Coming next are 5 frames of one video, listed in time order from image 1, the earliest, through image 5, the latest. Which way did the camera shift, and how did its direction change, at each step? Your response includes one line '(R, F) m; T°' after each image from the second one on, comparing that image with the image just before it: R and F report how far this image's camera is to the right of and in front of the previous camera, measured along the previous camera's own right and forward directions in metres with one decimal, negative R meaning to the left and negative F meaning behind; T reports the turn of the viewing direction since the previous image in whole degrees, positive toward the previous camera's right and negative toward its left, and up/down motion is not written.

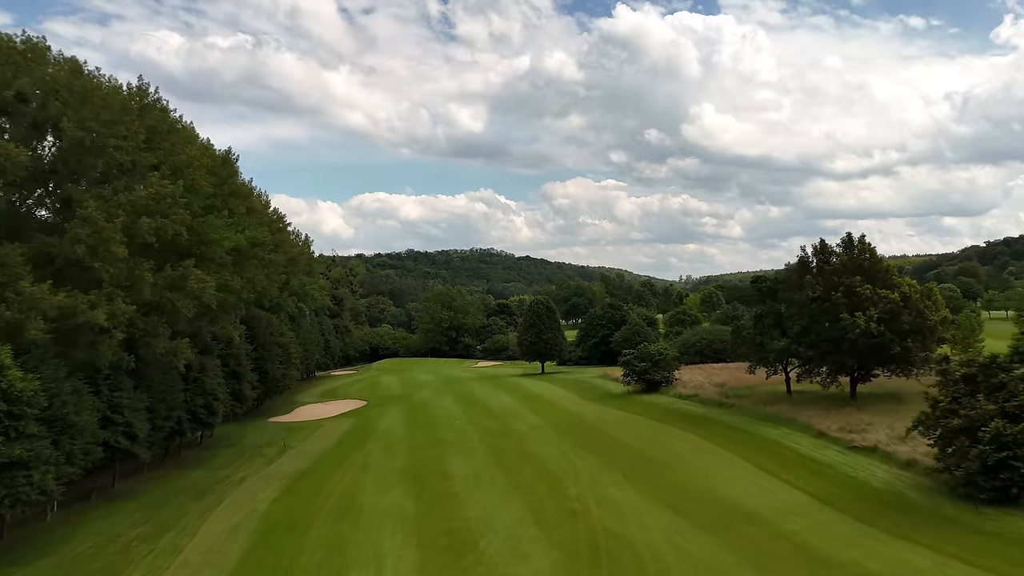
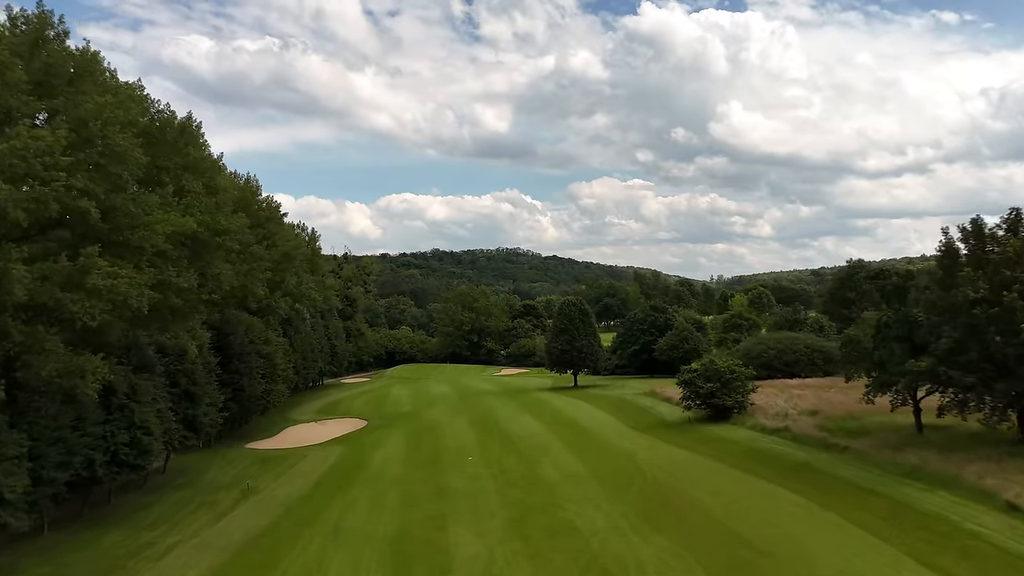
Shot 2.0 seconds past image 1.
(-0.1, +6.5) m; -2°
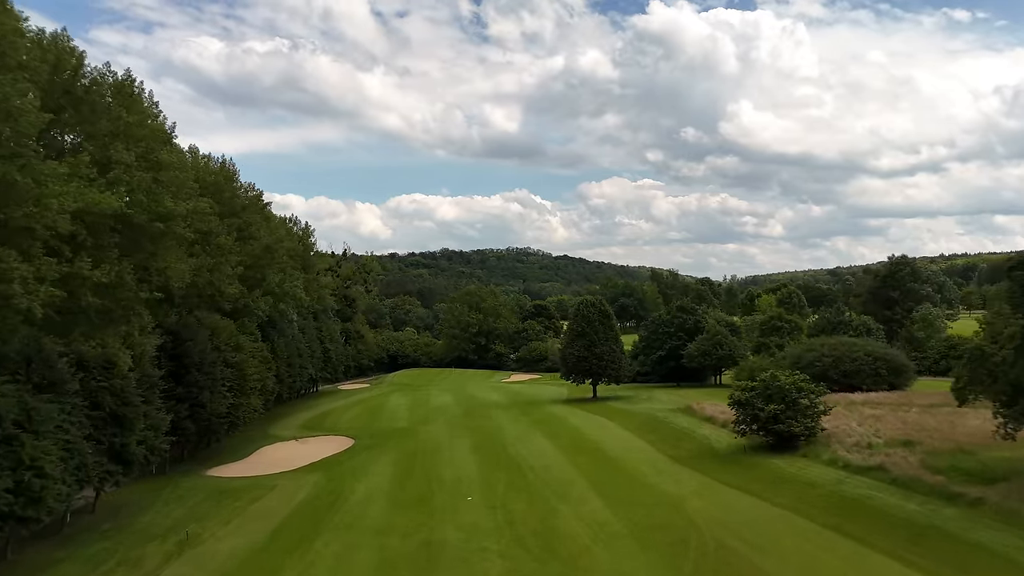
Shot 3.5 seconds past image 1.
(0.0, +4.7) m; -1°
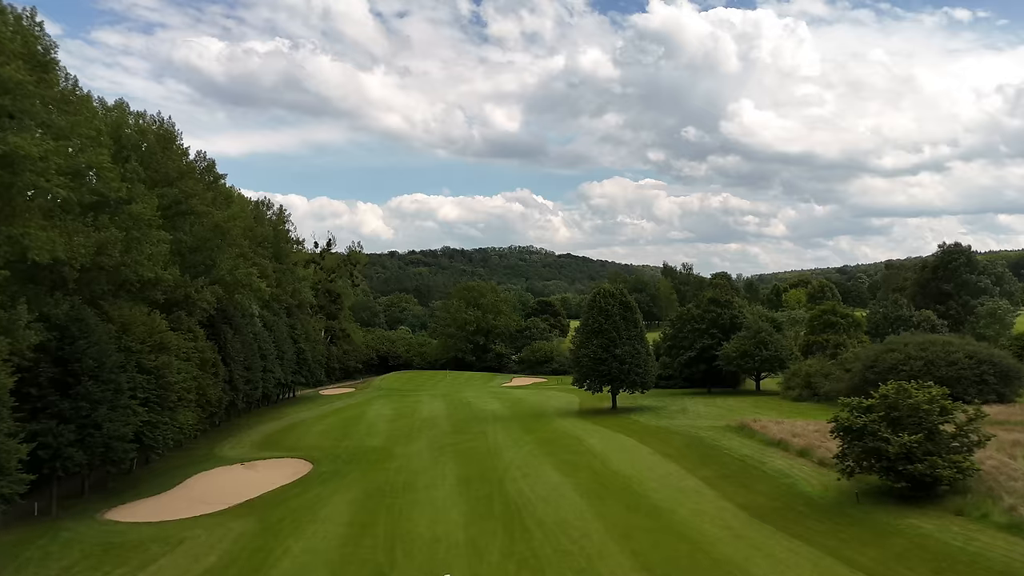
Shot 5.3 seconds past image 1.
(0.0, +6.2) m; 0°
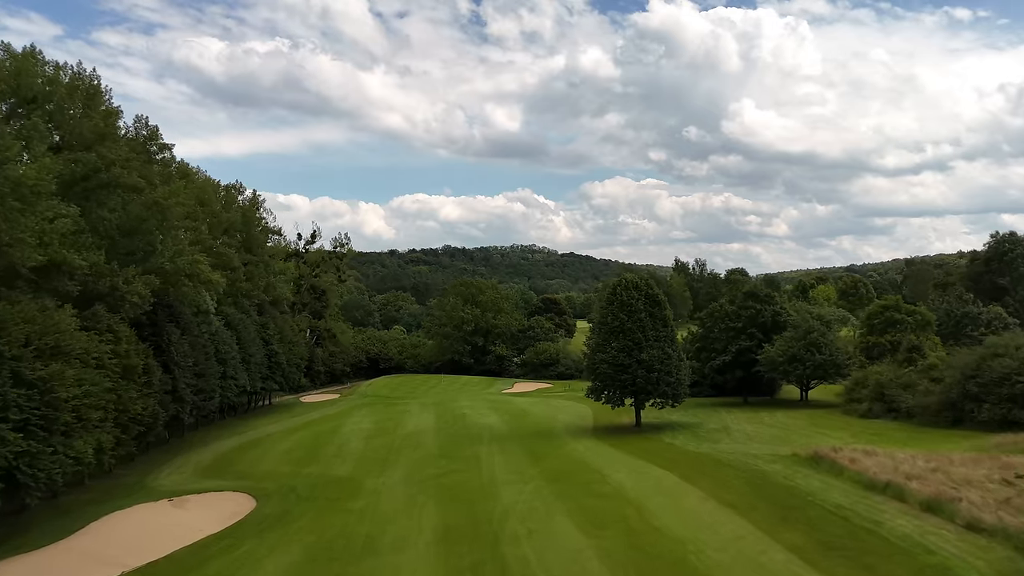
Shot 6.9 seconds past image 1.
(0.0, +5.1) m; 0°
